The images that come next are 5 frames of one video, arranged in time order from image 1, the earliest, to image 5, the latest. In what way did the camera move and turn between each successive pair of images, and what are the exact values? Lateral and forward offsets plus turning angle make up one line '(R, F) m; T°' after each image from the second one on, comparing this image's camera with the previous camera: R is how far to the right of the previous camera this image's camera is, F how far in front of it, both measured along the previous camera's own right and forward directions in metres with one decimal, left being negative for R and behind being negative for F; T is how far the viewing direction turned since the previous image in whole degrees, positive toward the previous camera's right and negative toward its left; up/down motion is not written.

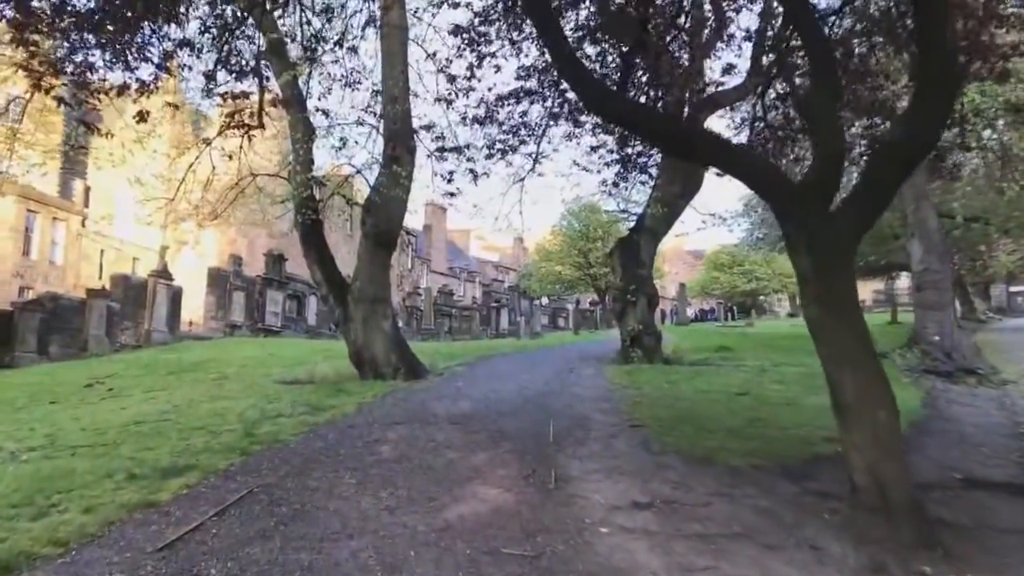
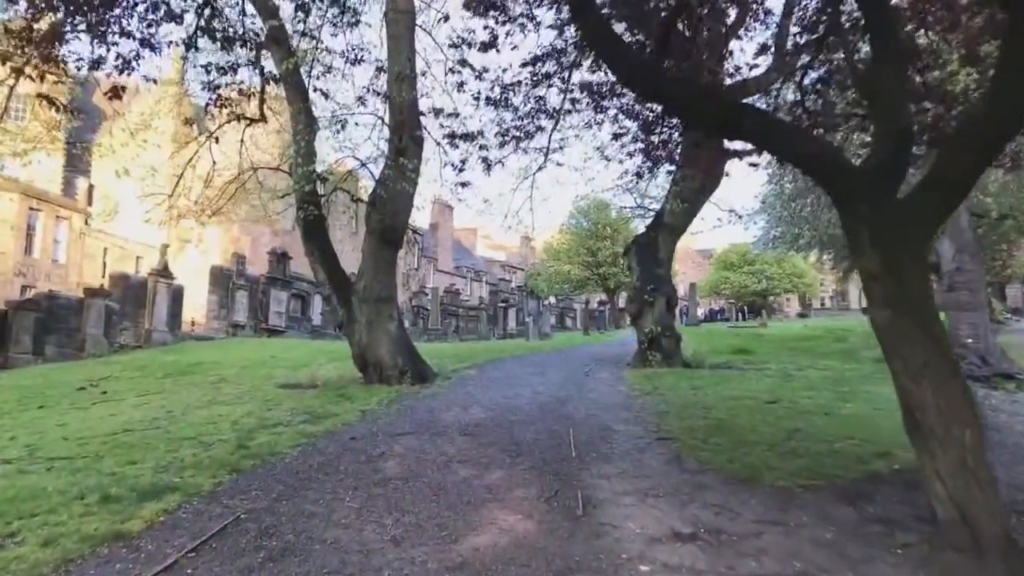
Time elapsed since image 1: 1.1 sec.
(-0.1, +0.7) m; 0°
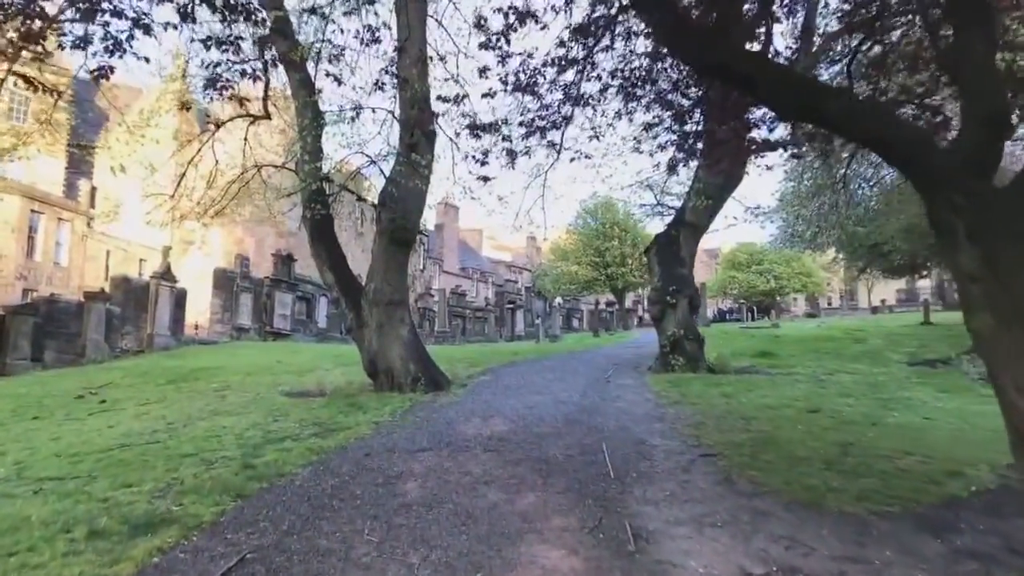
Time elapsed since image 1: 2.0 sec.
(-0.2, +0.6) m; 0°
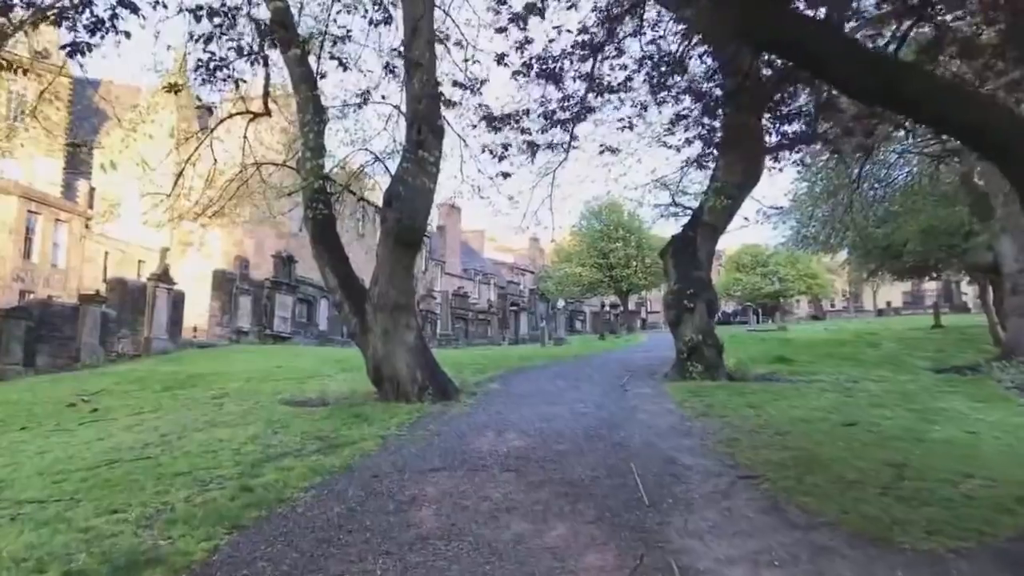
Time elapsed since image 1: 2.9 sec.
(-0.2, +0.5) m; 0°
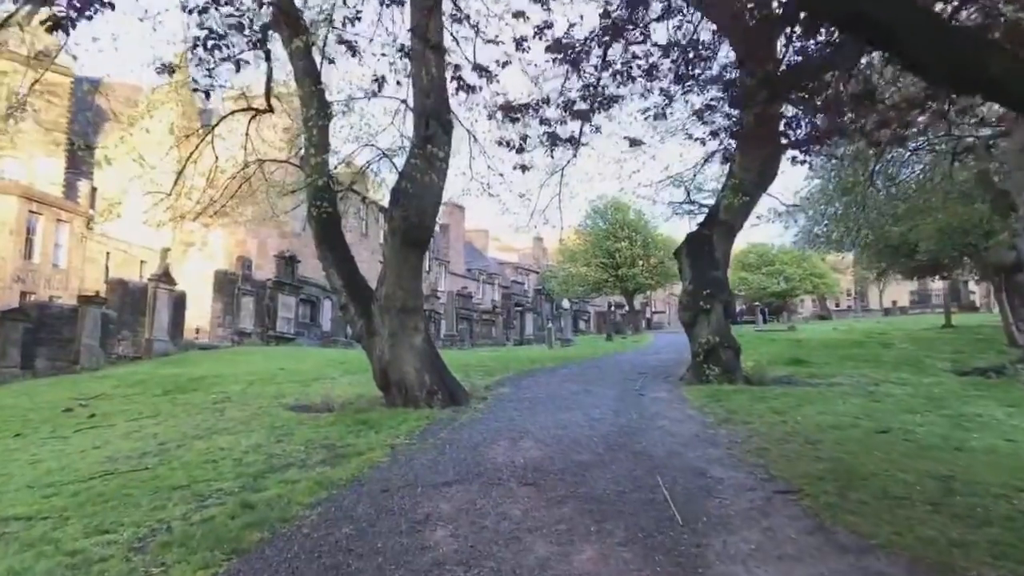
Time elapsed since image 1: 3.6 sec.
(-0.1, +0.4) m; 0°
